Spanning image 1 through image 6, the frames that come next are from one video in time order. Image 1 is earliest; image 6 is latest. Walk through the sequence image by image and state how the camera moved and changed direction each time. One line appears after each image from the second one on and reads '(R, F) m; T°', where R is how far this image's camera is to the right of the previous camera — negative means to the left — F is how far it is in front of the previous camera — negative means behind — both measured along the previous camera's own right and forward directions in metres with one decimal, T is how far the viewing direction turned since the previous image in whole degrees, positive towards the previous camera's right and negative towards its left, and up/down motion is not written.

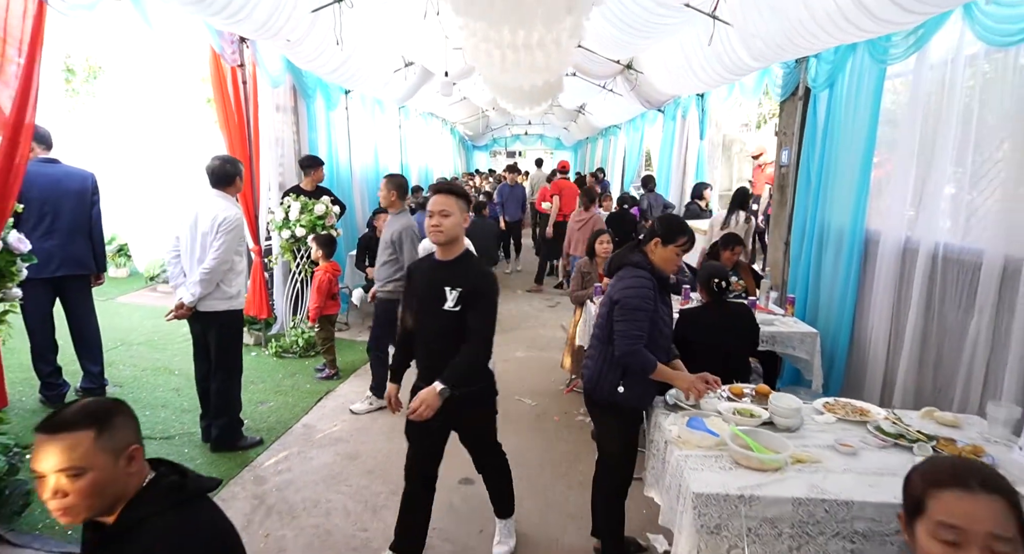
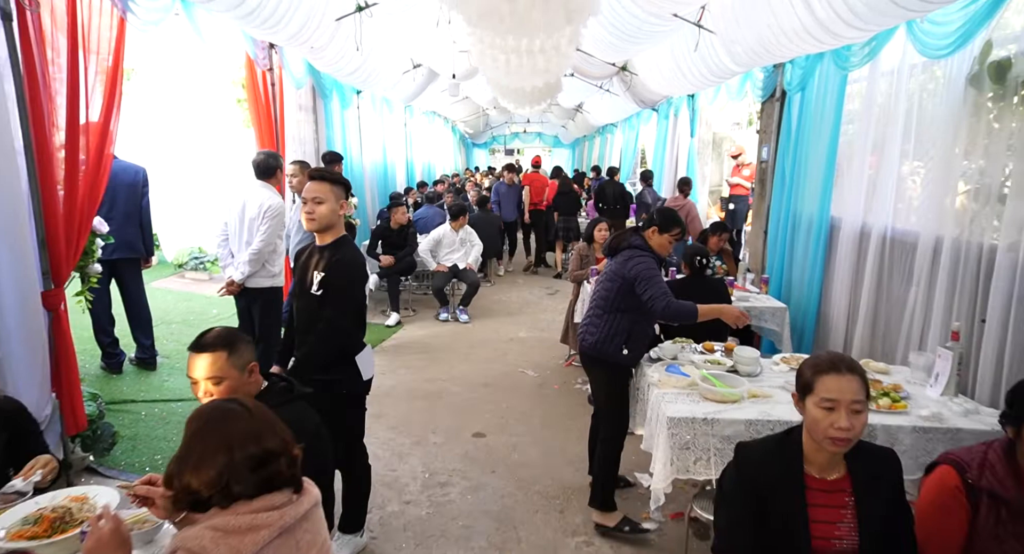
(-0.1, -0.5) m; 0°
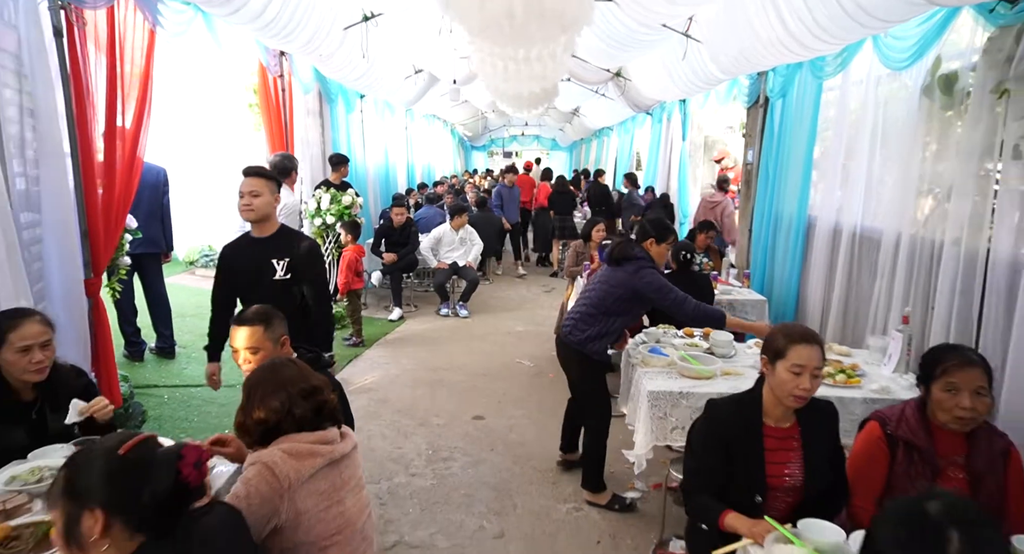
(0.0, -0.3) m; 0°
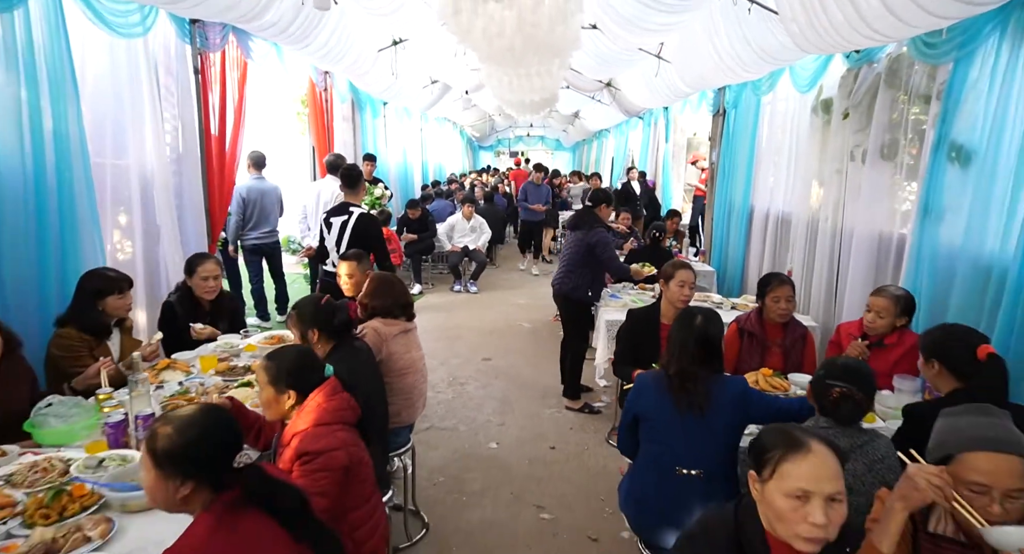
(0.0, -1.1) m; -1°
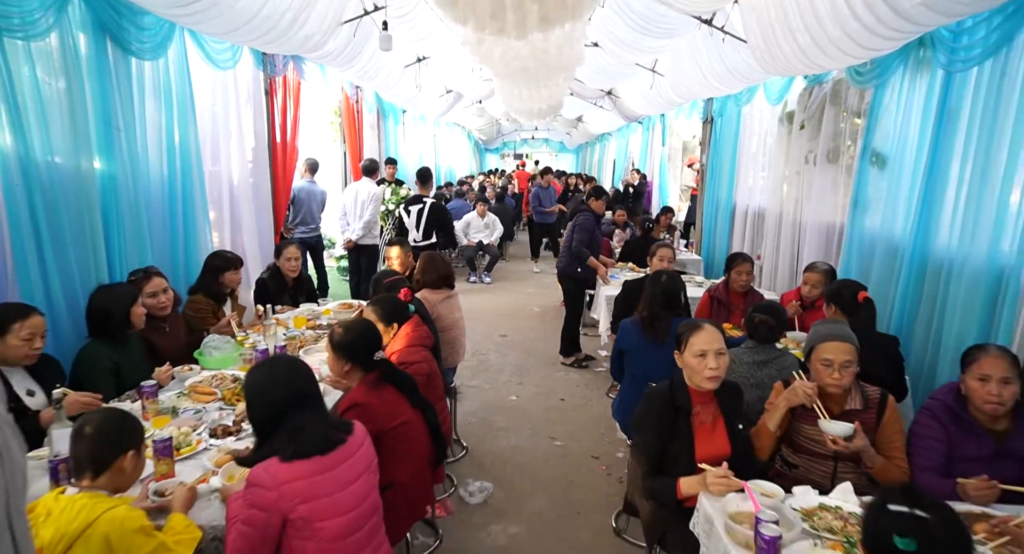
(-0.1, -0.8) m; 0°
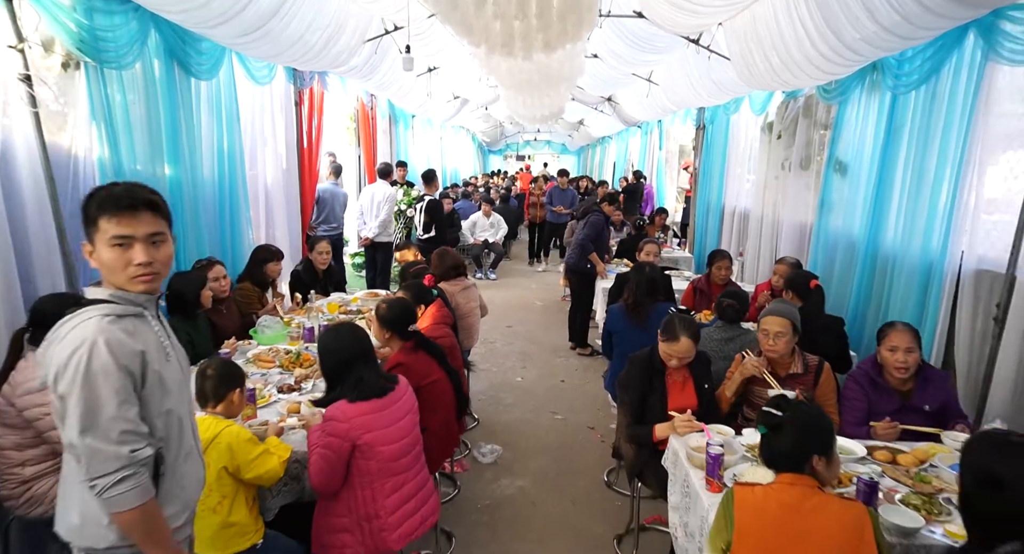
(0.0, -0.5) m; 0°
